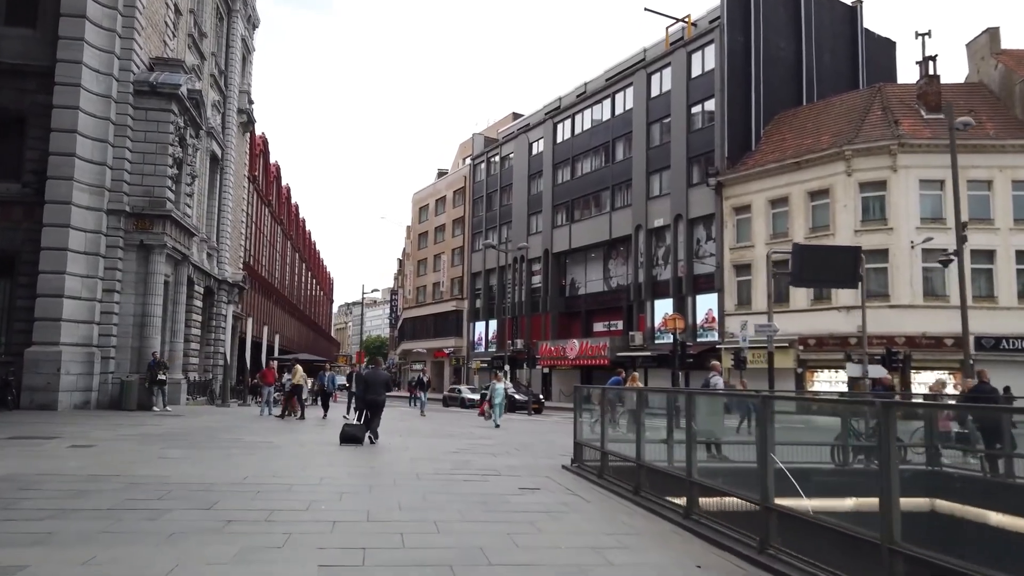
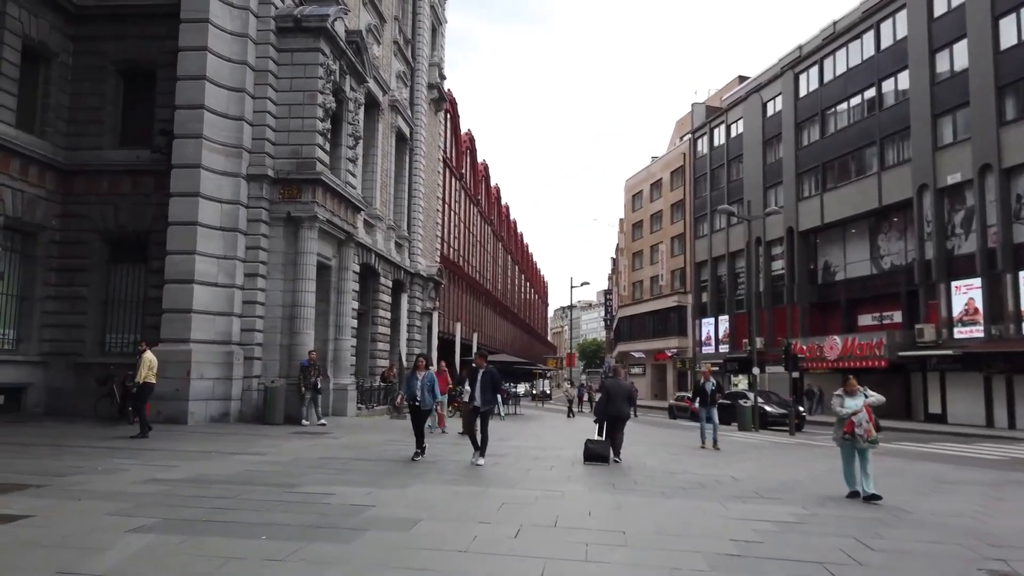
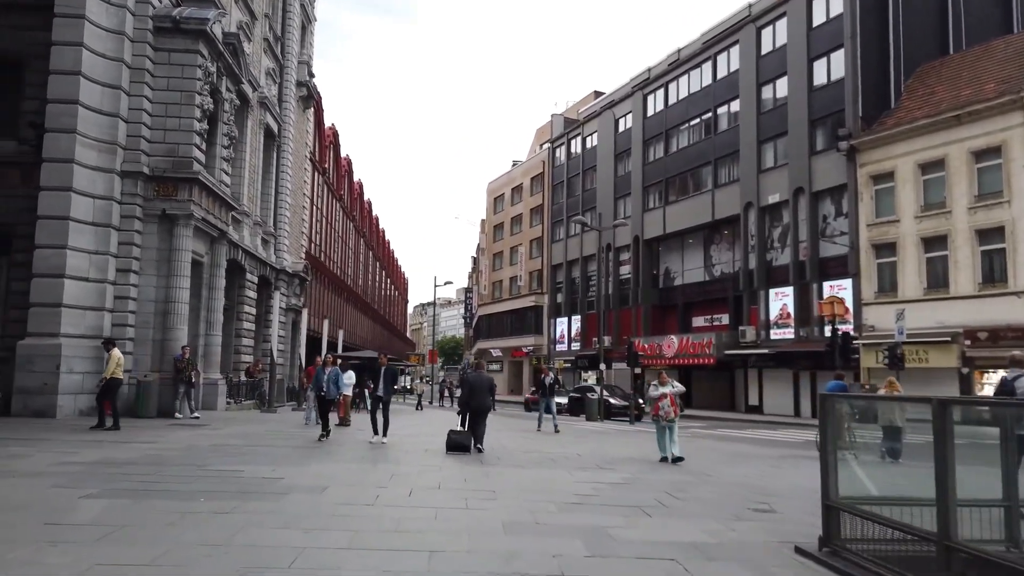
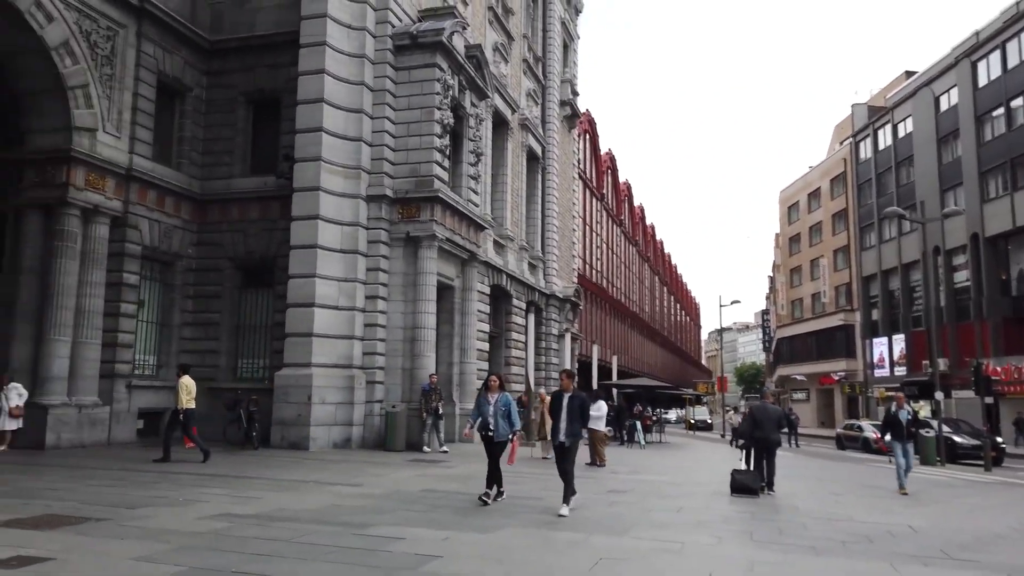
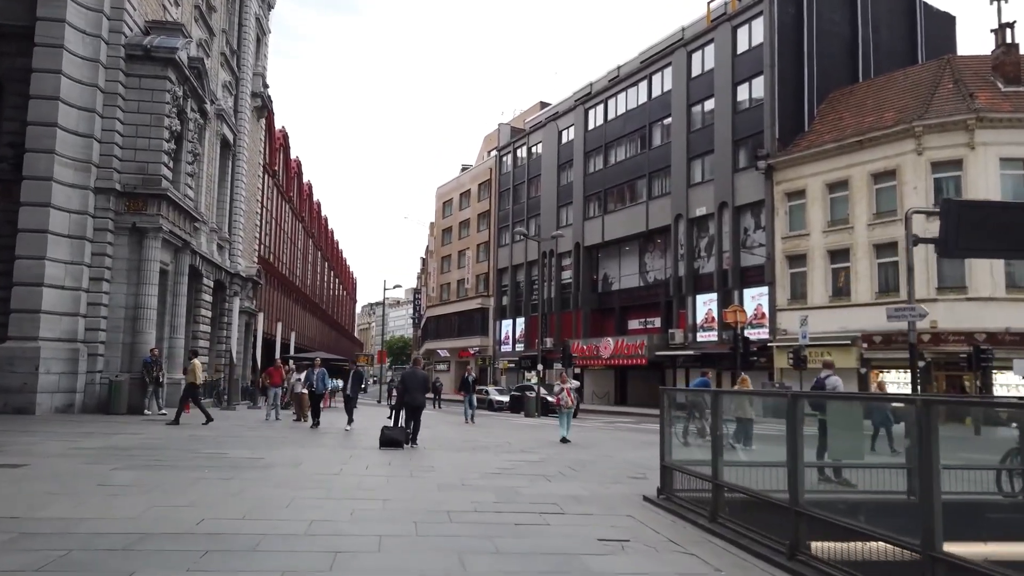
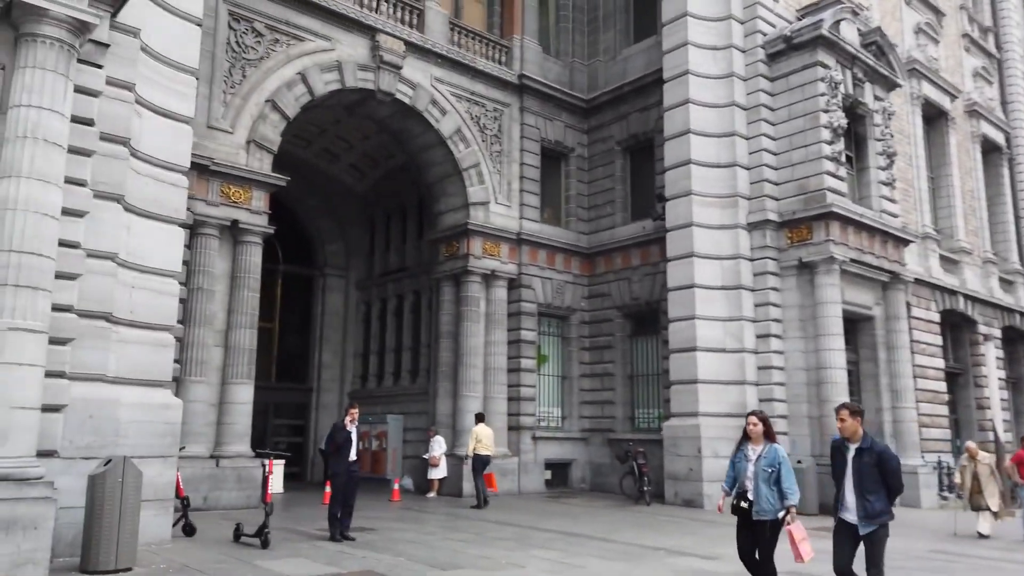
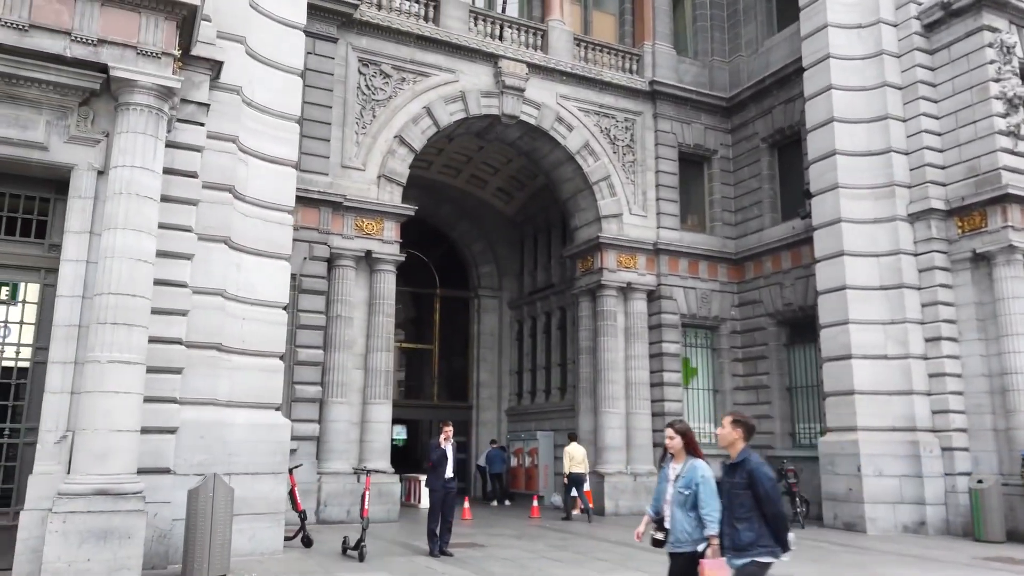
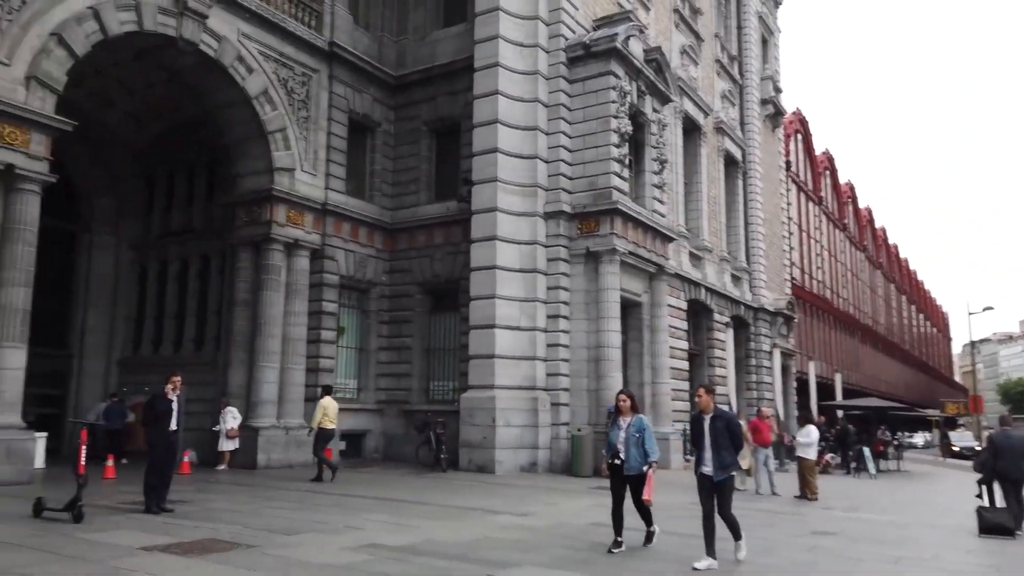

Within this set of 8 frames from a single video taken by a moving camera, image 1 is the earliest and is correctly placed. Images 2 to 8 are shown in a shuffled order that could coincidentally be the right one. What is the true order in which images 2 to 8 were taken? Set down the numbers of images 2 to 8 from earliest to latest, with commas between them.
5, 3, 2, 4, 8, 6, 7
